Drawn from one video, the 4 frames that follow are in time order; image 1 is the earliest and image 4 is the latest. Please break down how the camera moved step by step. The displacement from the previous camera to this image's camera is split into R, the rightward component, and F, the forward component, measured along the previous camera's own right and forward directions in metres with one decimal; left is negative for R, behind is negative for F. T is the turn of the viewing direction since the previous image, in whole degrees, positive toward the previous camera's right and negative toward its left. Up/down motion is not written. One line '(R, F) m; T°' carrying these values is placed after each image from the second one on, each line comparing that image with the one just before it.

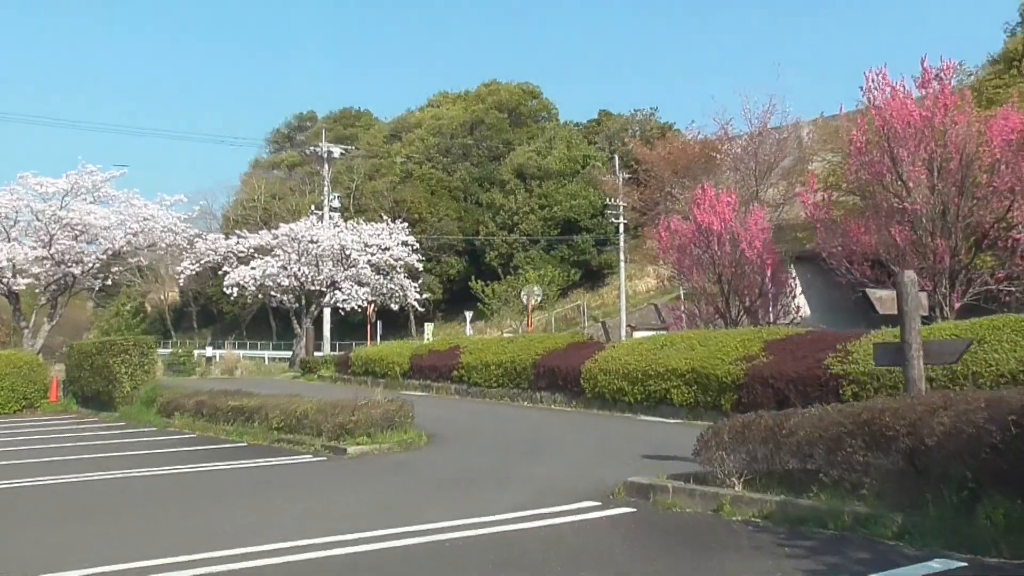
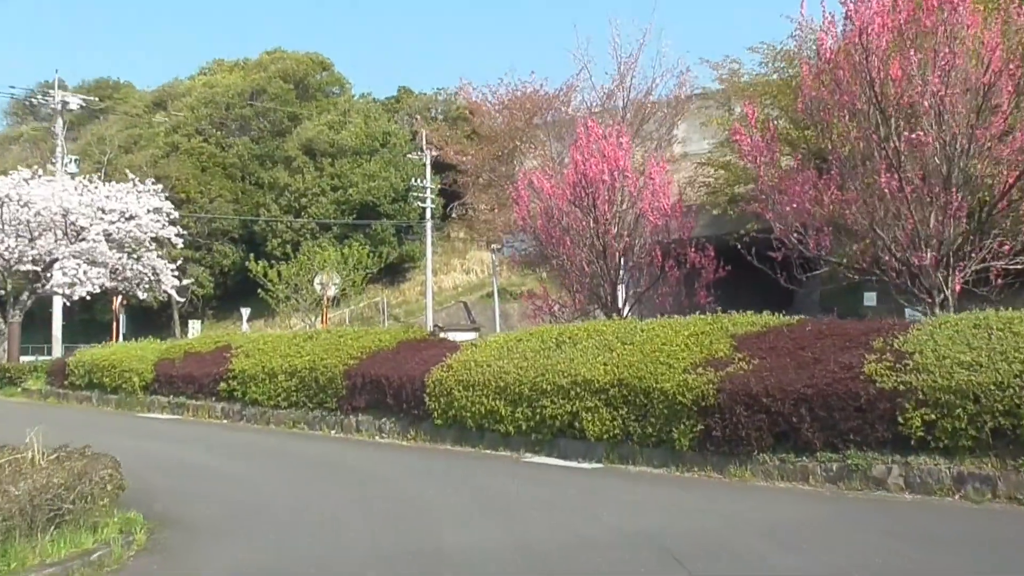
(-0.3, +6.9) m; +12°
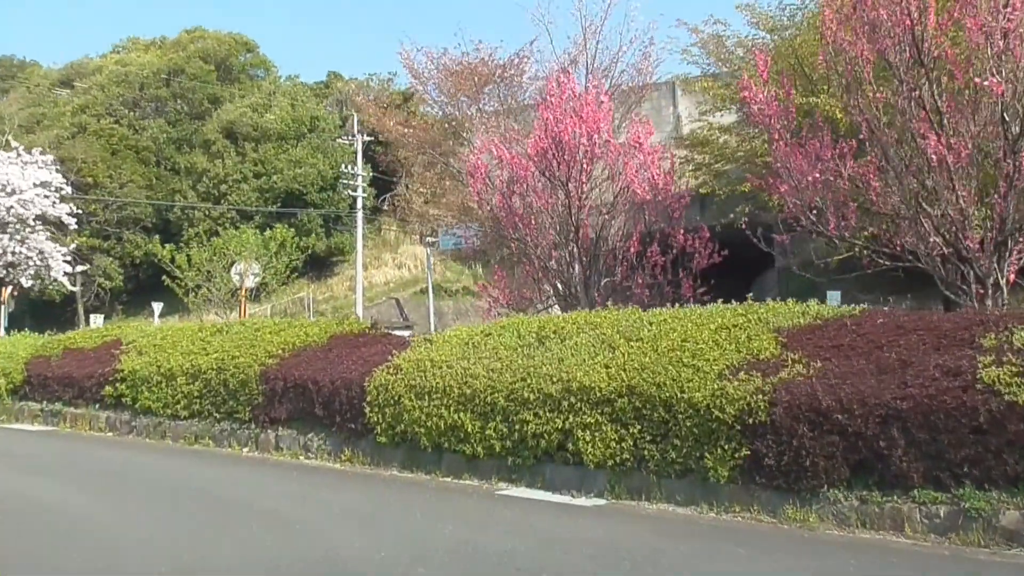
(-0.4, +2.6) m; +4°
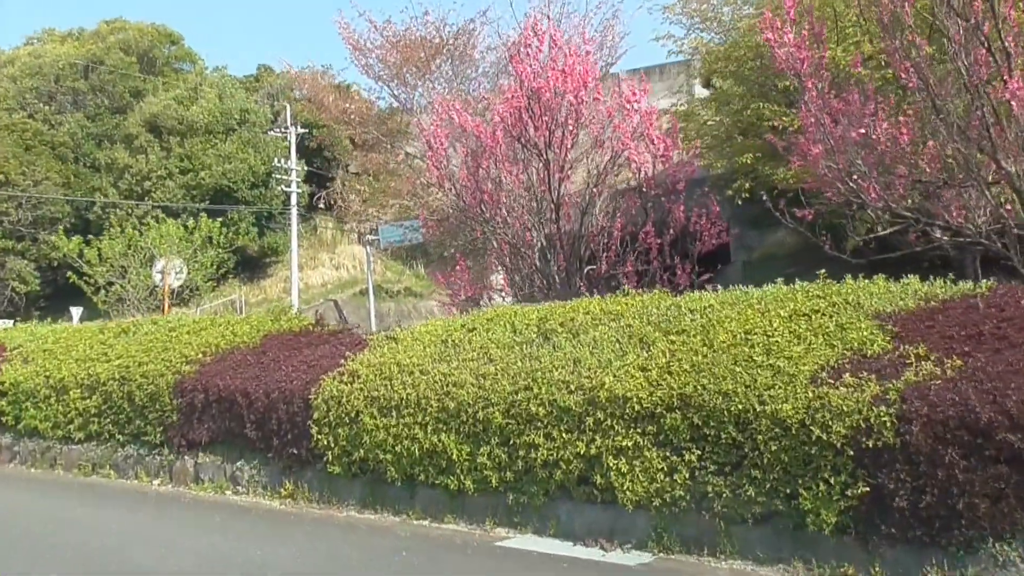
(-0.4, +2.2) m; +4°
